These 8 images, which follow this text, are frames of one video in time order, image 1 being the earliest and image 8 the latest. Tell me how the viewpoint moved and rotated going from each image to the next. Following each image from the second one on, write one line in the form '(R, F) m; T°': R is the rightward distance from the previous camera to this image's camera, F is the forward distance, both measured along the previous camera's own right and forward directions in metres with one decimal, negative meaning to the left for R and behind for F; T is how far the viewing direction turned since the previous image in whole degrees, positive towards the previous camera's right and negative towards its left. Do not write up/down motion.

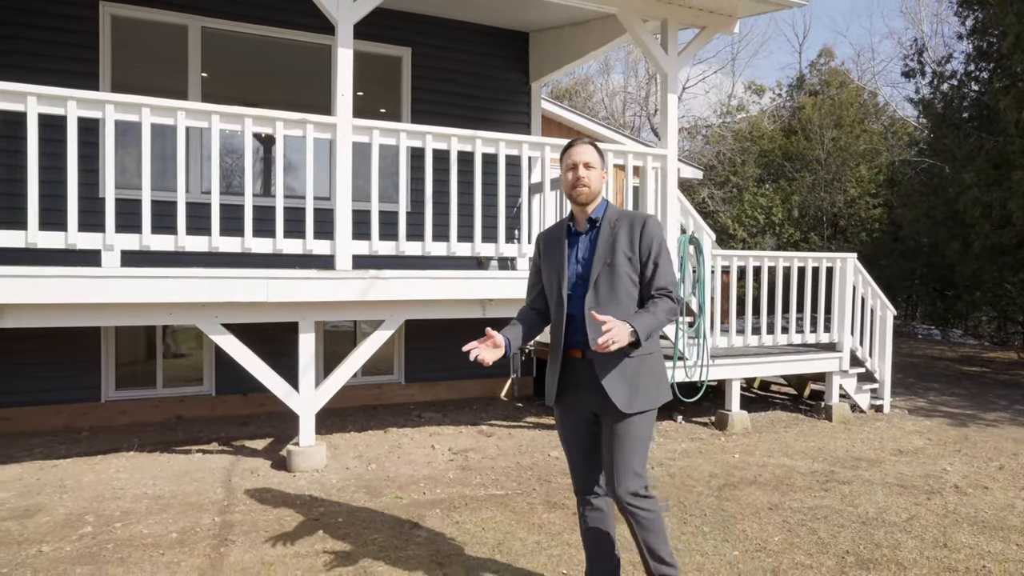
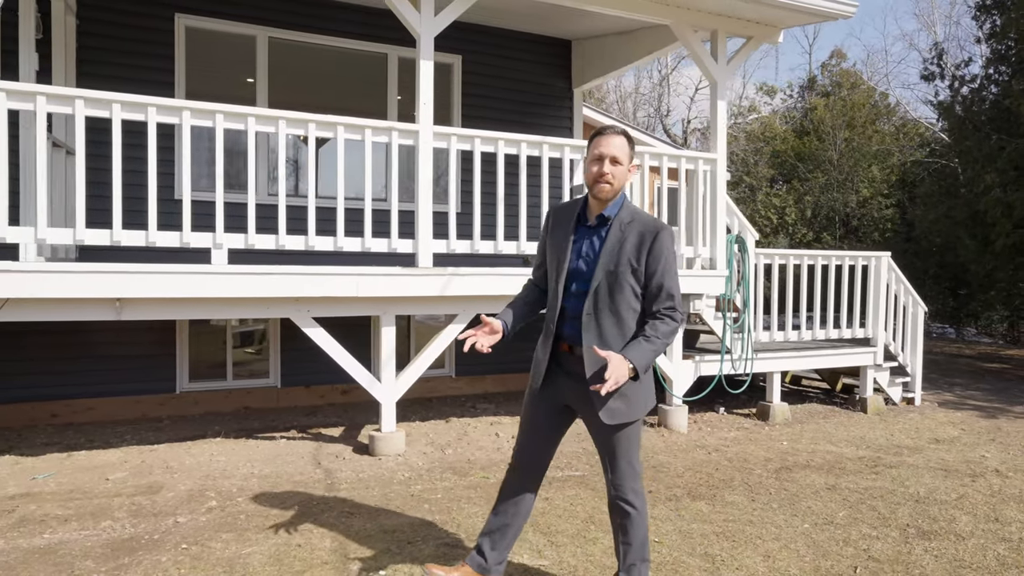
(-0.5, -0.3) m; 0°
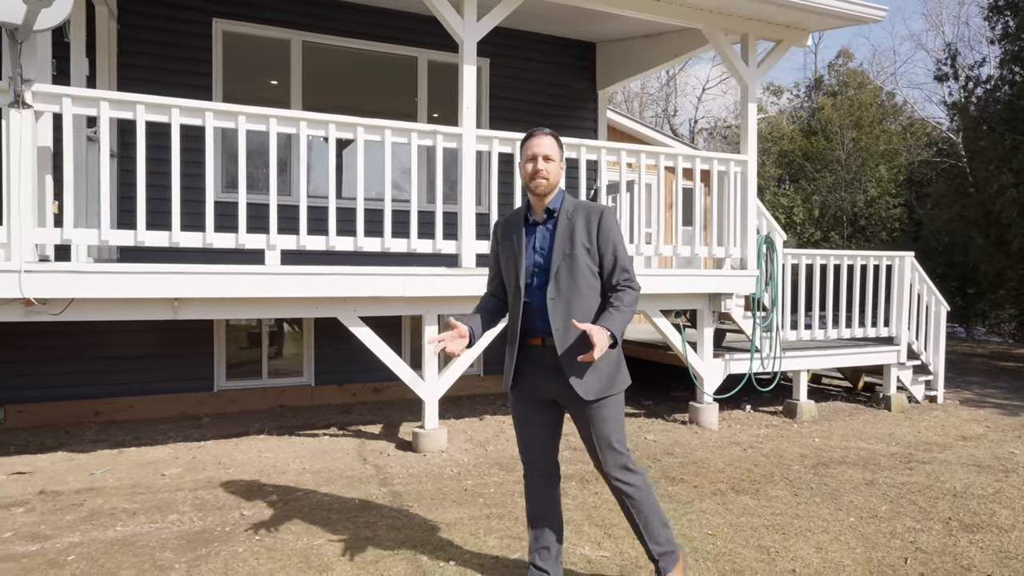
(-0.3, -0.1) m; 0°
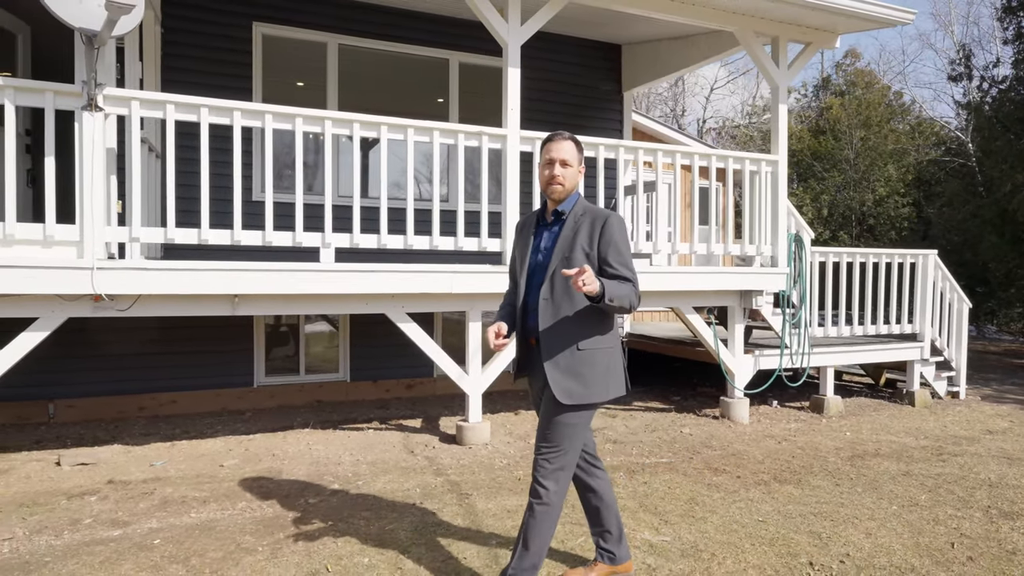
(-0.3, -0.2) m; 0°
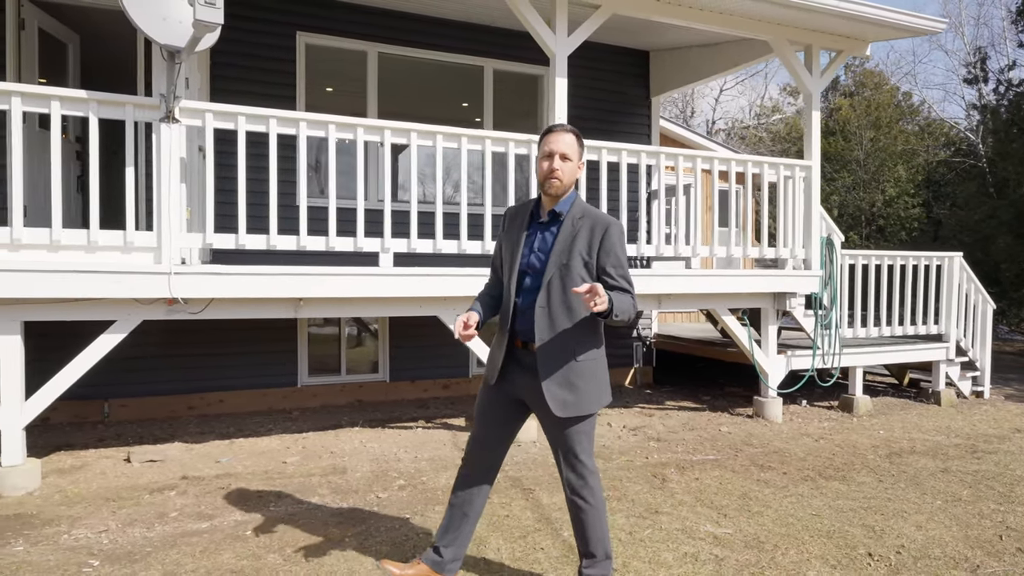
(-0.4, -0.2) m; 0°
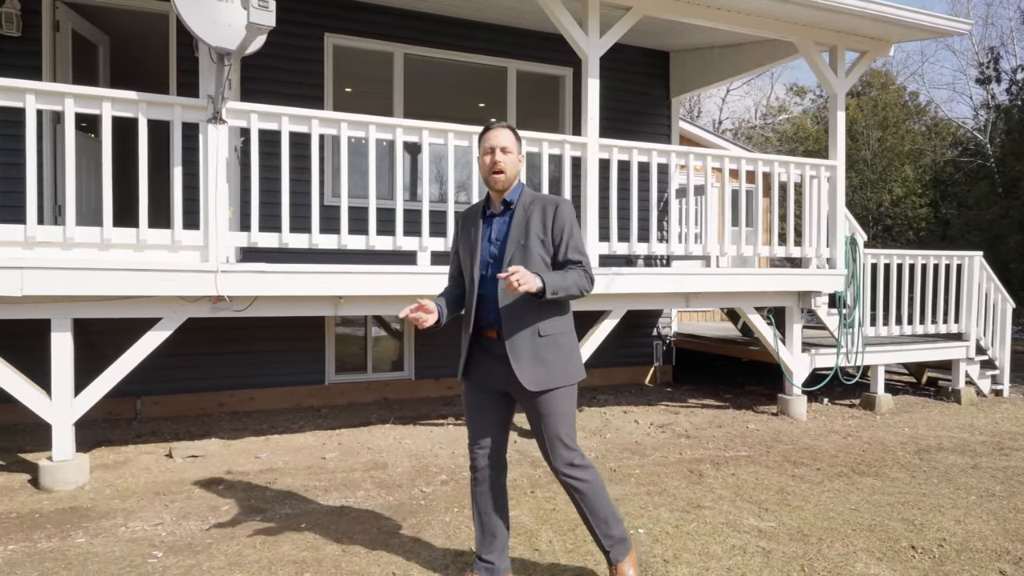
(-0.3, -0.1) m; 0°
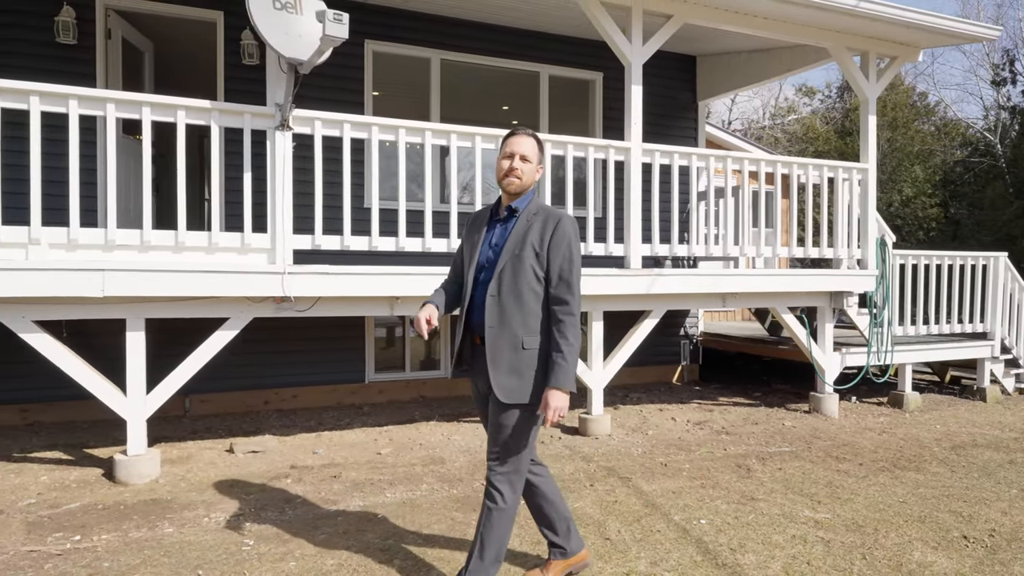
(-0.4, -0.2) m; 0°
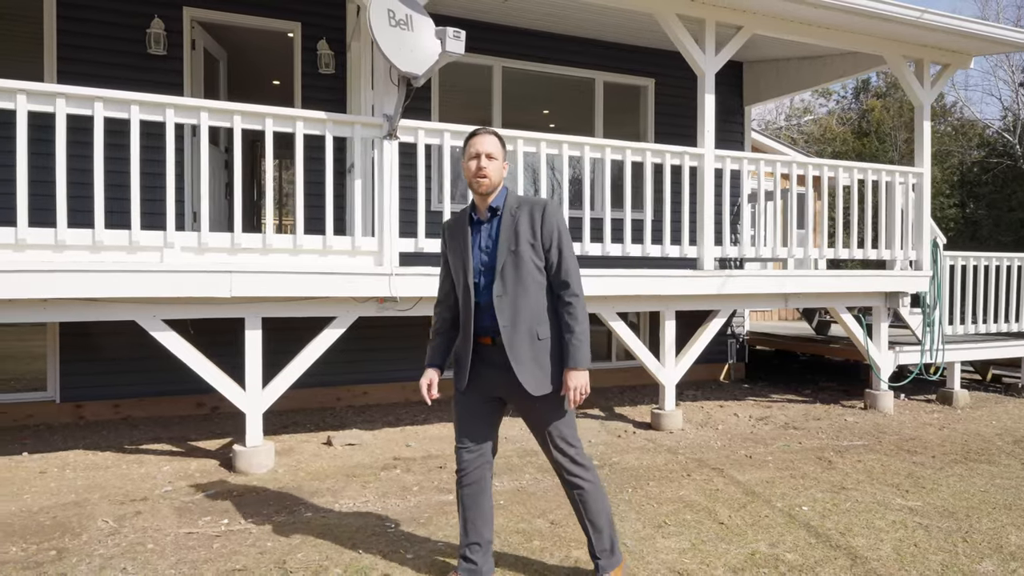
(-0.7, -0.3) m; 0°
